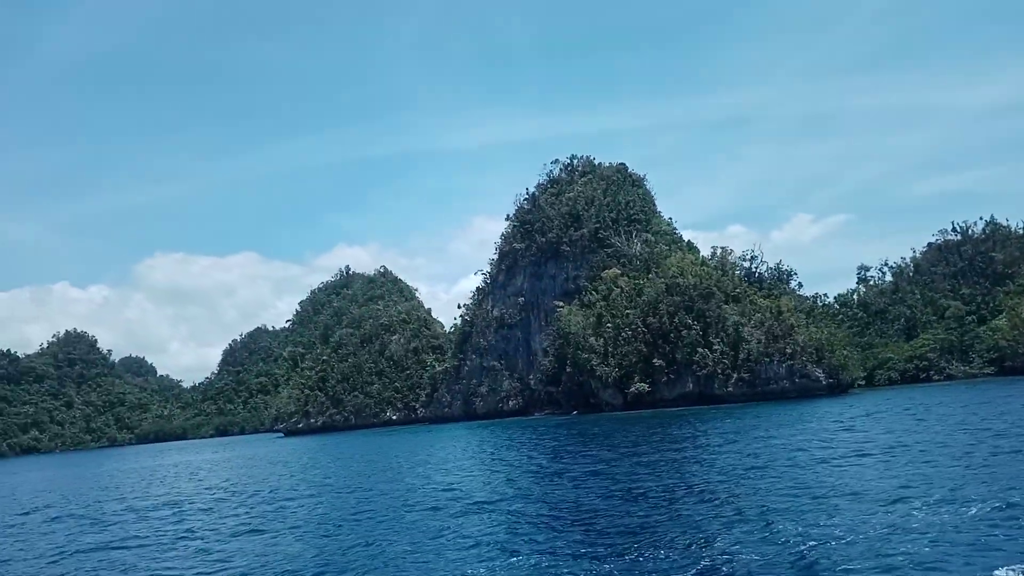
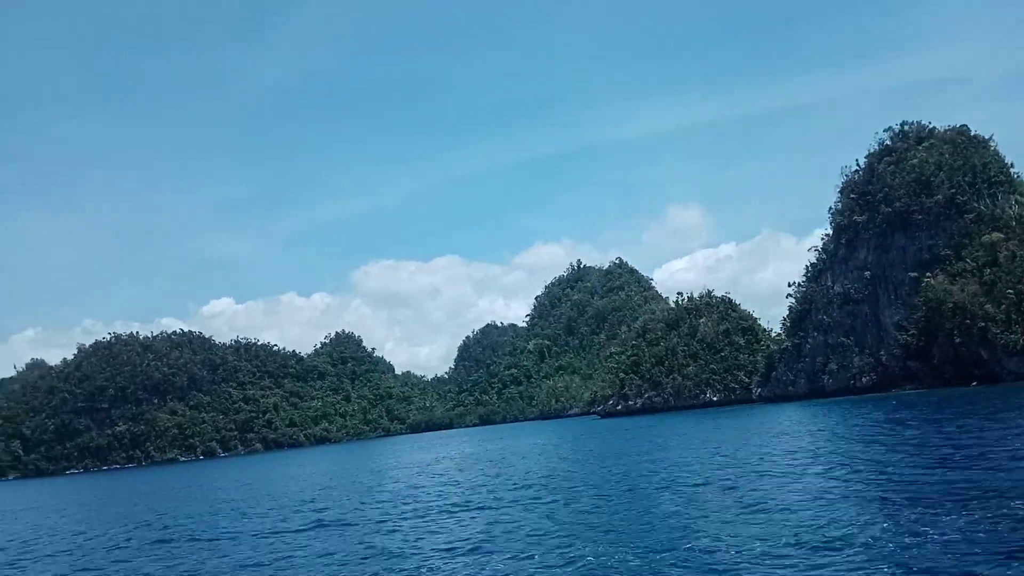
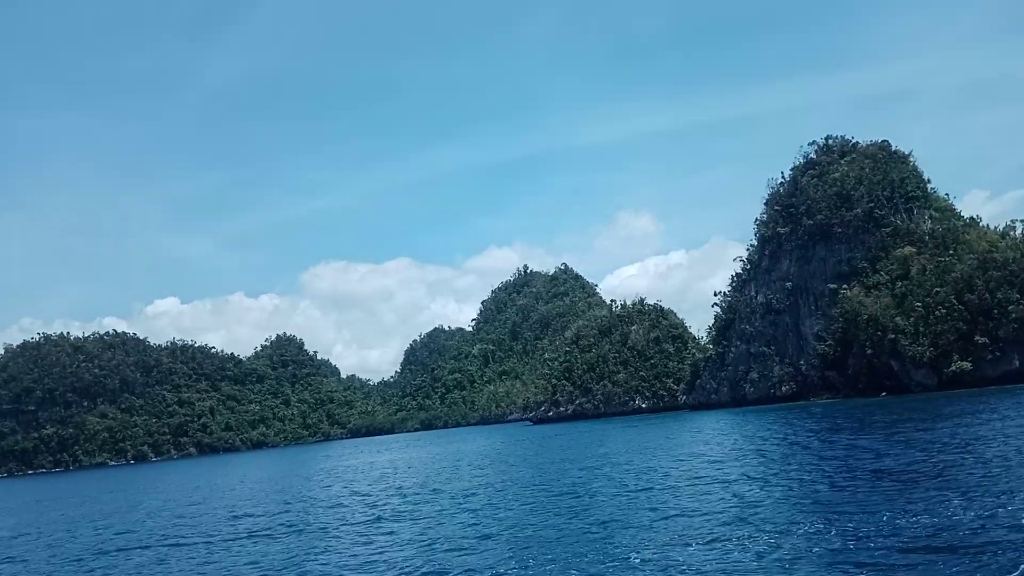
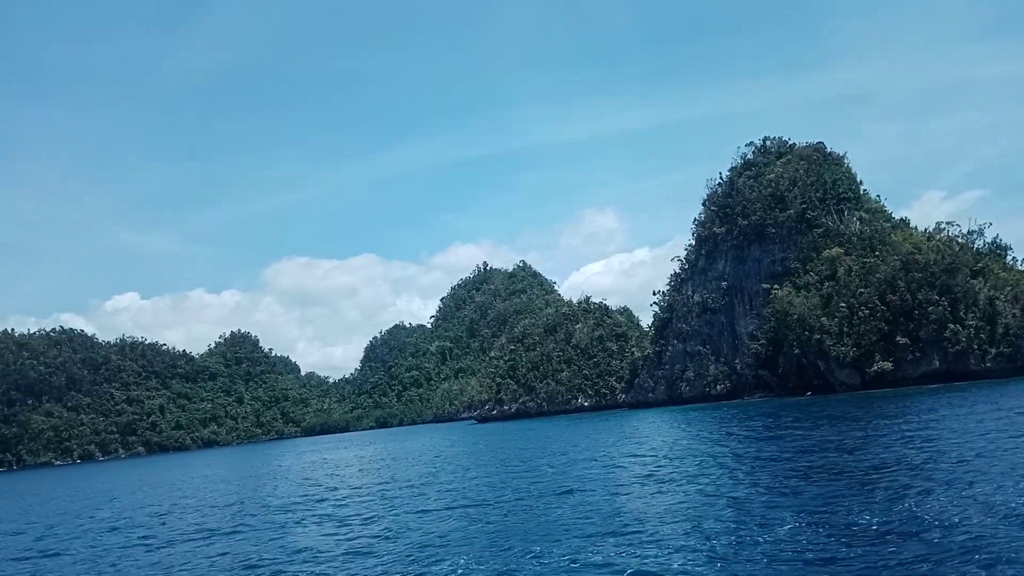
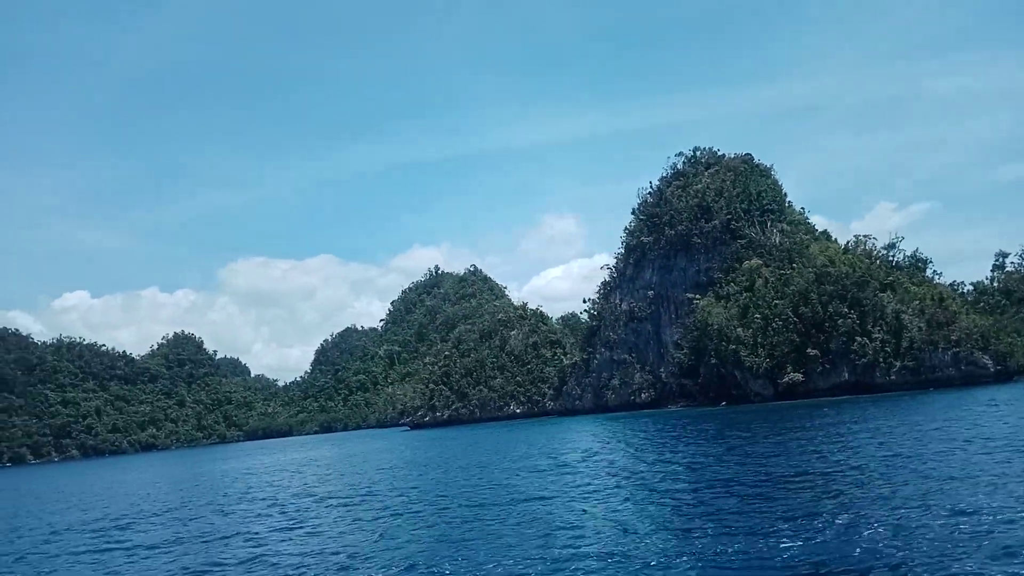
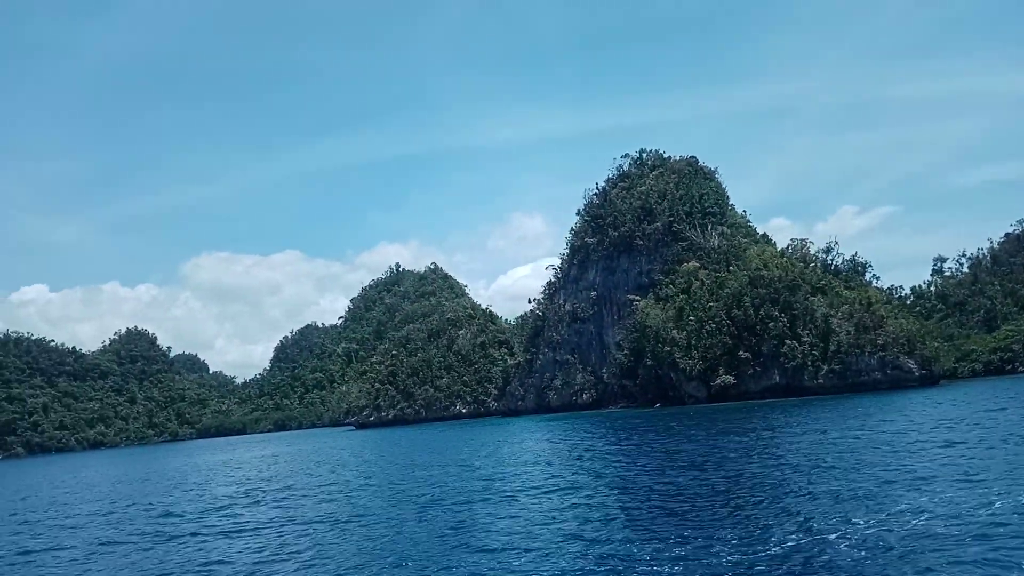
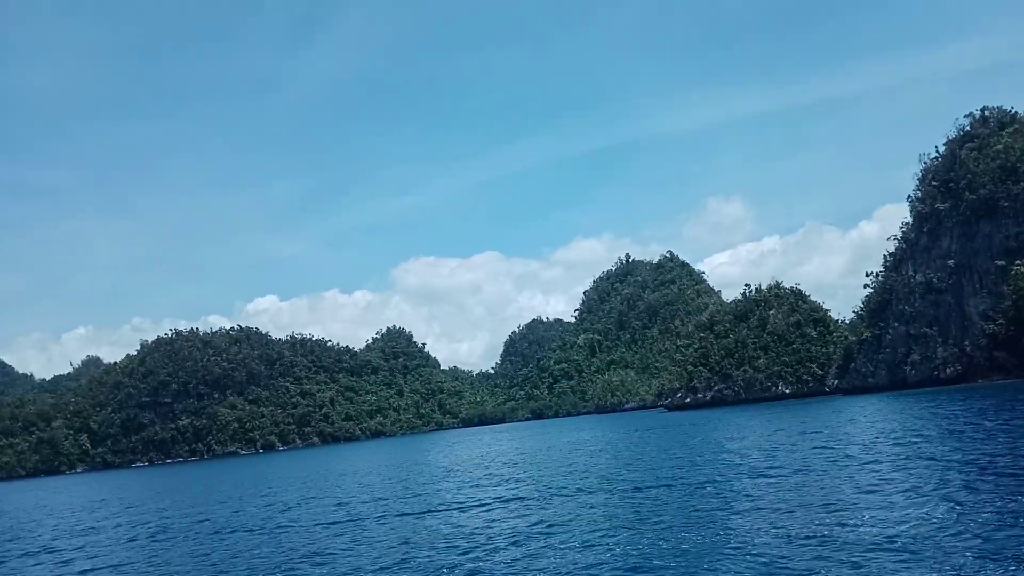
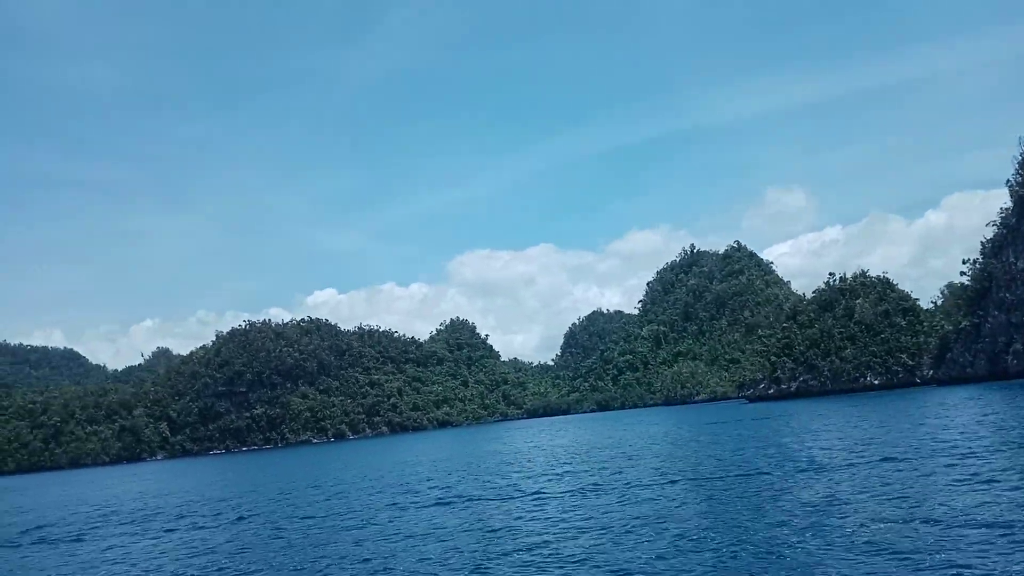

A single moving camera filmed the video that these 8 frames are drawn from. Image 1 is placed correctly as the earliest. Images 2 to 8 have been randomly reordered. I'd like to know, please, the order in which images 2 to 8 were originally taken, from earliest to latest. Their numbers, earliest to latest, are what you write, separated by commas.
6, 5, 4, 3, 2, 7, 8
